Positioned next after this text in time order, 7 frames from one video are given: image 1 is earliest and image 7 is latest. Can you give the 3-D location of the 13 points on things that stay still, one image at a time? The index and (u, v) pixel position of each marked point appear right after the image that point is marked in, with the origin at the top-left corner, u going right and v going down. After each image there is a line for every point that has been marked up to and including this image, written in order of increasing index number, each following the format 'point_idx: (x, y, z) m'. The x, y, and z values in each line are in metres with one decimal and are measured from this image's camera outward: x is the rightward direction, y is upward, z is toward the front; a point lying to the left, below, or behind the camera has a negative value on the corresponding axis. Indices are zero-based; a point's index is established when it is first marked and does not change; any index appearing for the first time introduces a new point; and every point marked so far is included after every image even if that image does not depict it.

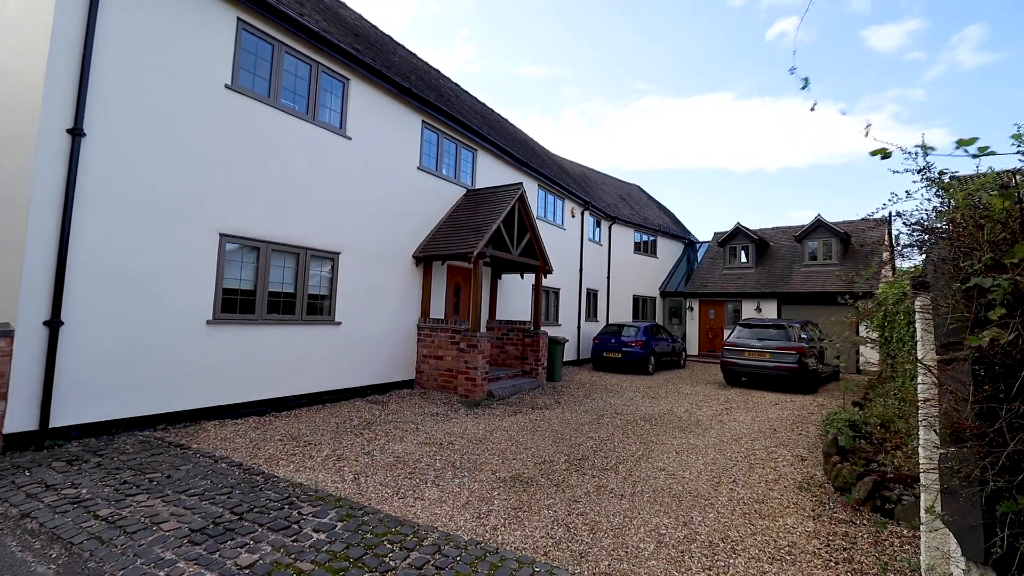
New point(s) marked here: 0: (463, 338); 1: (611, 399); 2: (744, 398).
0: (-0.9, -0.9, +8.4) m
1: (+1.9, -2.1, +9.2) m
2: (+4.8, -2.3, +9.9) m
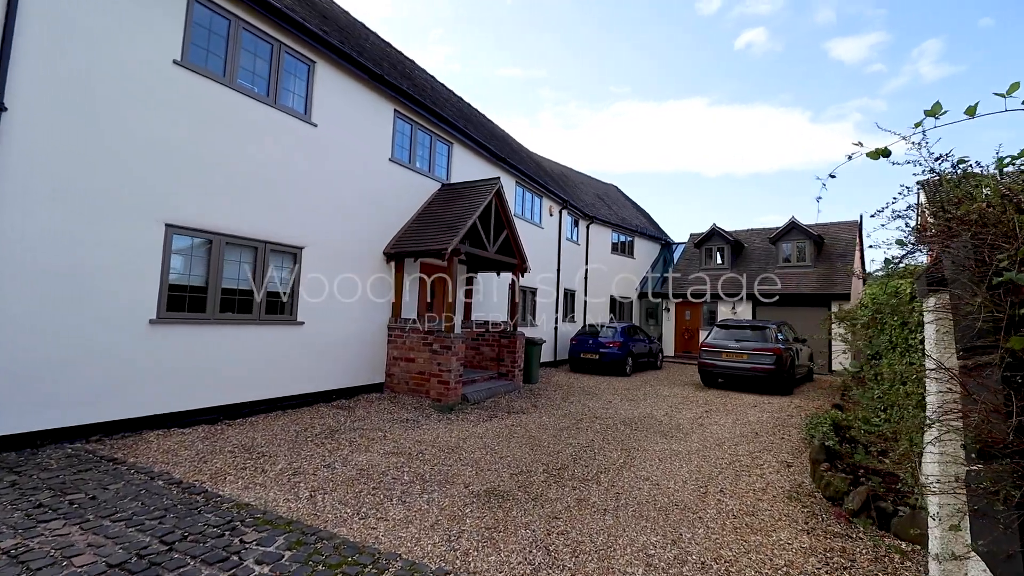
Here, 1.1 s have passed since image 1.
0: (-1.3, -0.9, +8.0) m
1: (+1.4, -2.1, +8.9) m
2: (+4.3, -2.3, +9.8) m
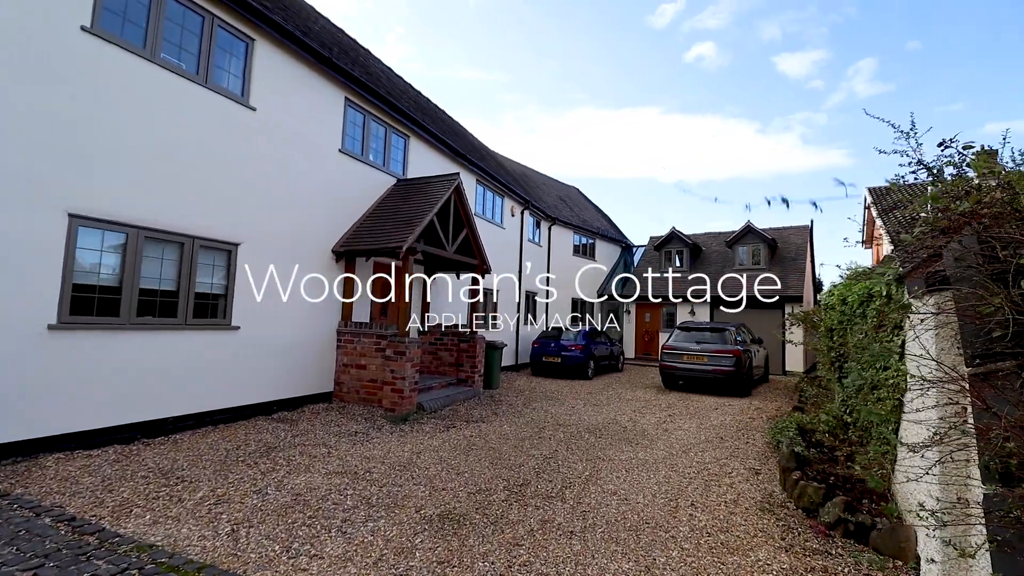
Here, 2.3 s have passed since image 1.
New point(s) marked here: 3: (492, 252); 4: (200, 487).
0: (-1.9, -0.9, +7.4) m
1: (+0.7, -2.2, +8.5) m
2: (+3.5, -2.4, +9.7) m
3: (-0.6, +1.0, +13.1) m
4: (-2.8, -1.8, +4.3) m
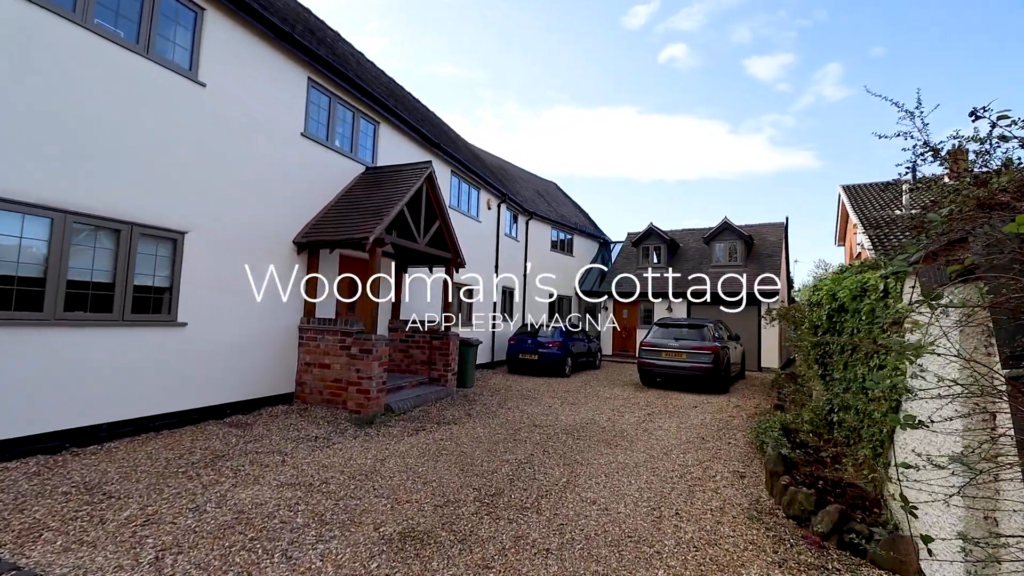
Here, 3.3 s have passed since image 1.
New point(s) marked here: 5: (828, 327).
0: (-2.3, -0.8, +7.0) m
1: (+0.3, -2.1, +8.2) m
2: (+3.0, -2.3, +9.4) m
3: (-1.2, +1.1, +12.6) m
4: (-3.1, -1.7, +3.8) m
5: (+3.3, -0.4, +4.8) m
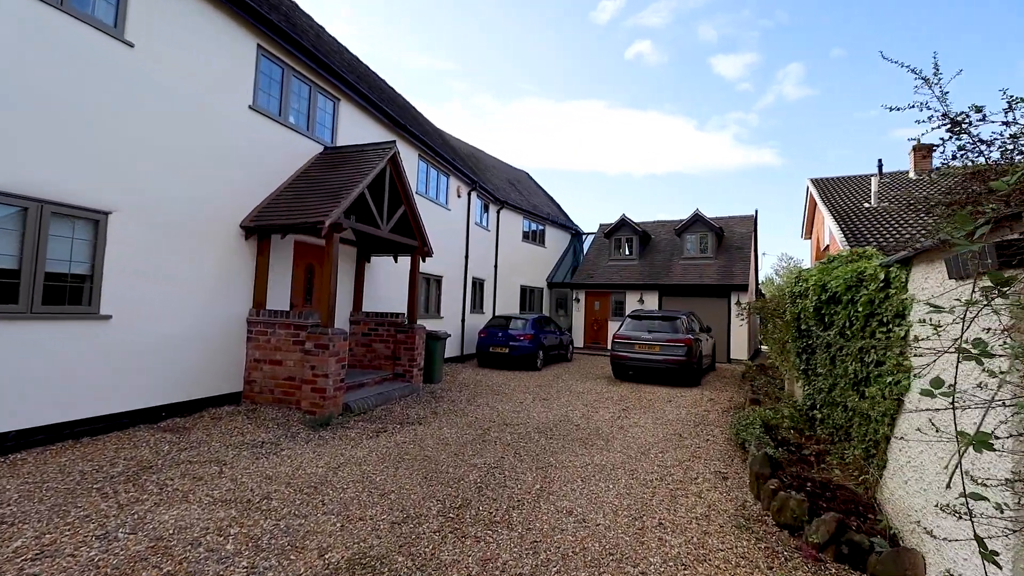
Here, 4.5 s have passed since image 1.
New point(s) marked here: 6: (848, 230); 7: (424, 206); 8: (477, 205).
0: (-2.7, -0.7, +6.4) m
1: (-0.2, -1.9, +7.8) m
2: (+2.4, -2.1, +9.2) m
3: (-2.0, +1.4, +12.1) m
4: (-3.3, -1.6, +3.2) m
5: (+3.0, -0.3, +4.6) m
6: (+7.5, +1.3, +10.5) m
7: (-2.2, +2.0, +11.5) m
8: (-1.1, +2.5, +14.4) m
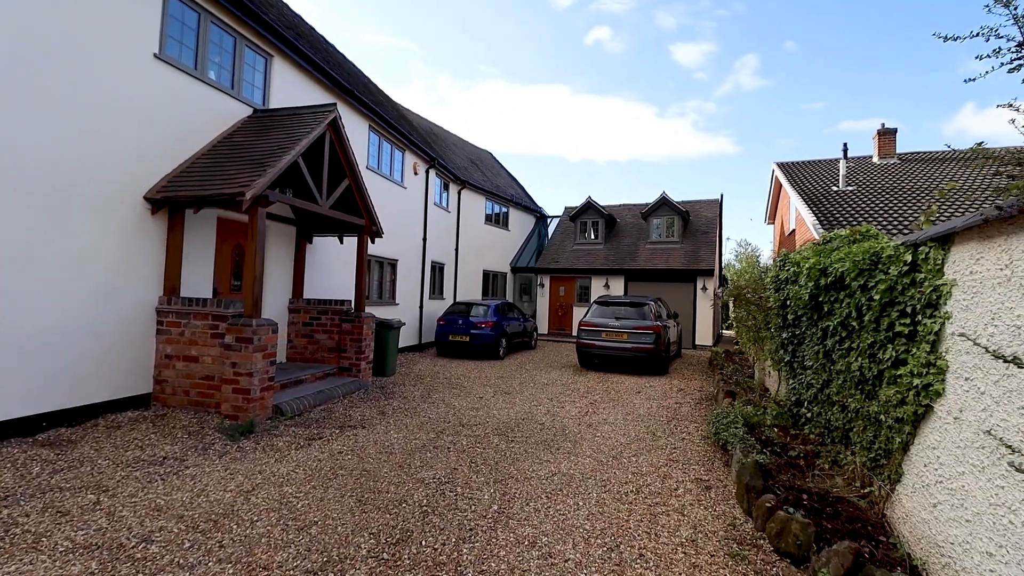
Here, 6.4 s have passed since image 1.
0: (-3.2, -0.5, +5.4) m
1: (-0.8, -1.7, +7.1) m
2: (+1.7, -1.8, +8.7) m
3: (-2.9, +1.7, +11.1) m
4: (-3.6, -1.6, +2.2) m
5: (+2.6, -0.2, +4.1) m
6: (+6.6, +1.6, +10.2) m
7: (-3.0, +2.4, +10.5) m
8: (-2.2, +3.0, +13.5) m
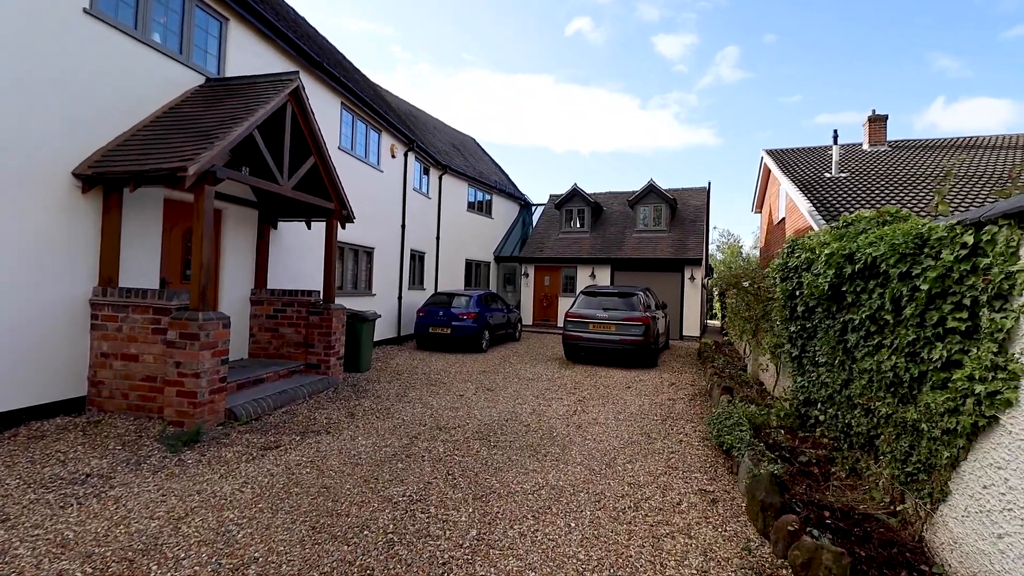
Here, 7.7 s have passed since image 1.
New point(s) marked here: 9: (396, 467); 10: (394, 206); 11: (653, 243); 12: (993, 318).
0: (-3.4, -0.4, +4.8) m
1: (-1.1, -1.5, +6.5) m
2: (+1.4, -1.6, +8.2) m
3: (-3.3, +1.9, +10.4) m
4: (-3.6, -1.5, +1.6) m
5: (+2.5, -0.1, +3.6) m
6: (+6.3, +1.8, +9.9) m
7: (-3.4, +2.6, +9.8) m
8: (-2.6, +3.3, +12.8) m
9: (-1.0, -1.6, +4.2) m
10: (-2.9, +2.0, +11.7) m
11: (+4.9, +1.5, +16.5) m
12: (+2.2, -0.1, +2.2) m
